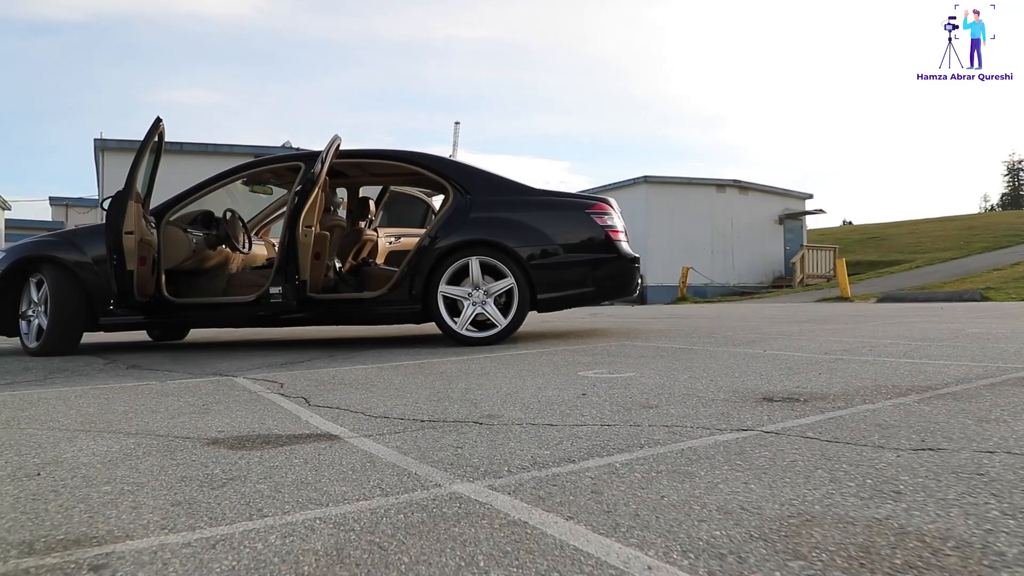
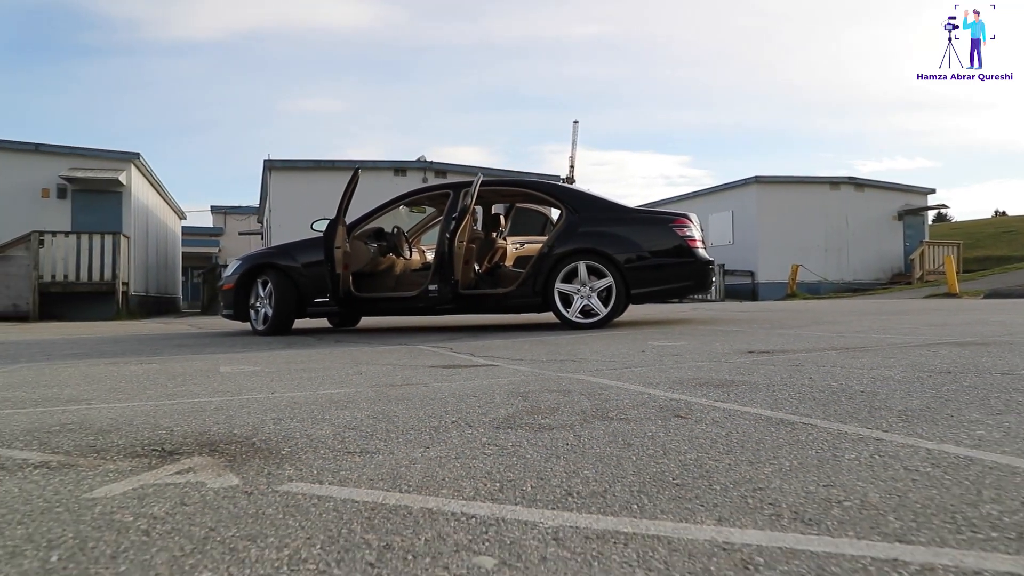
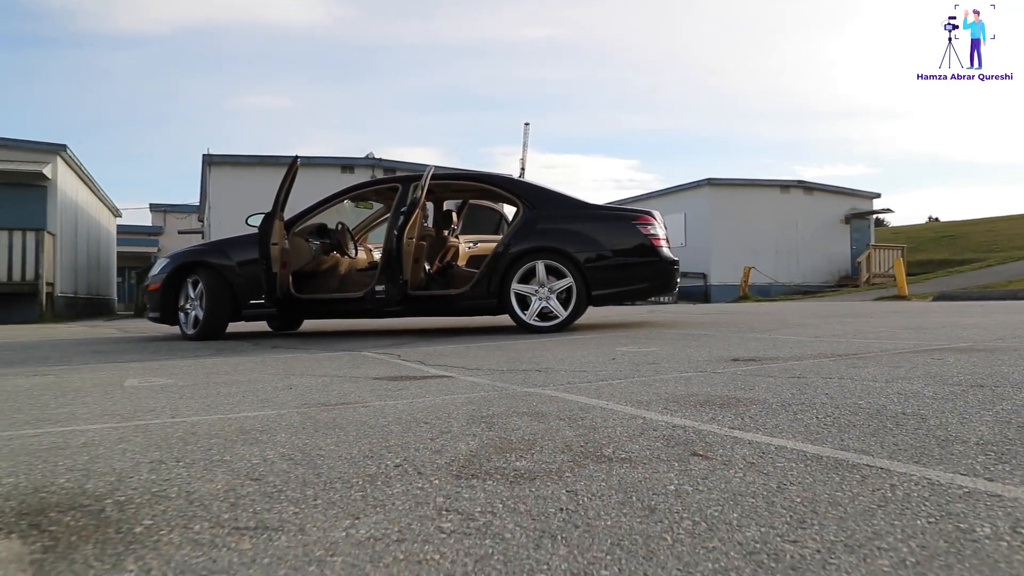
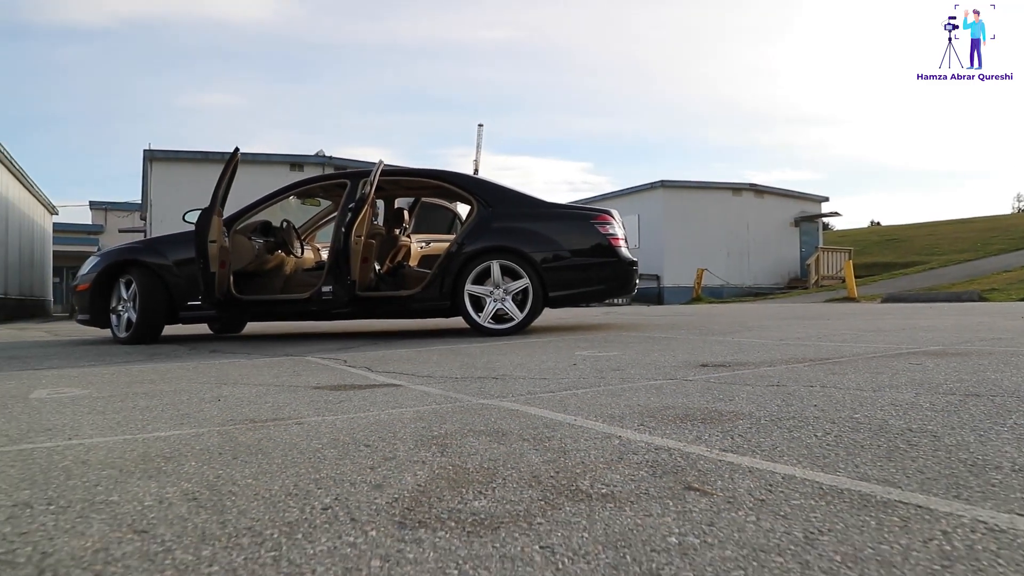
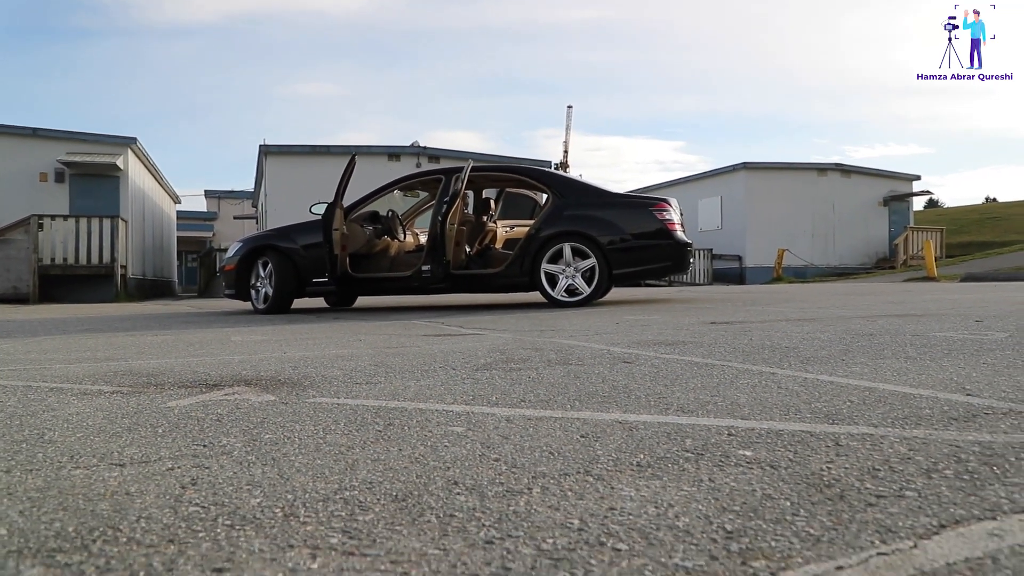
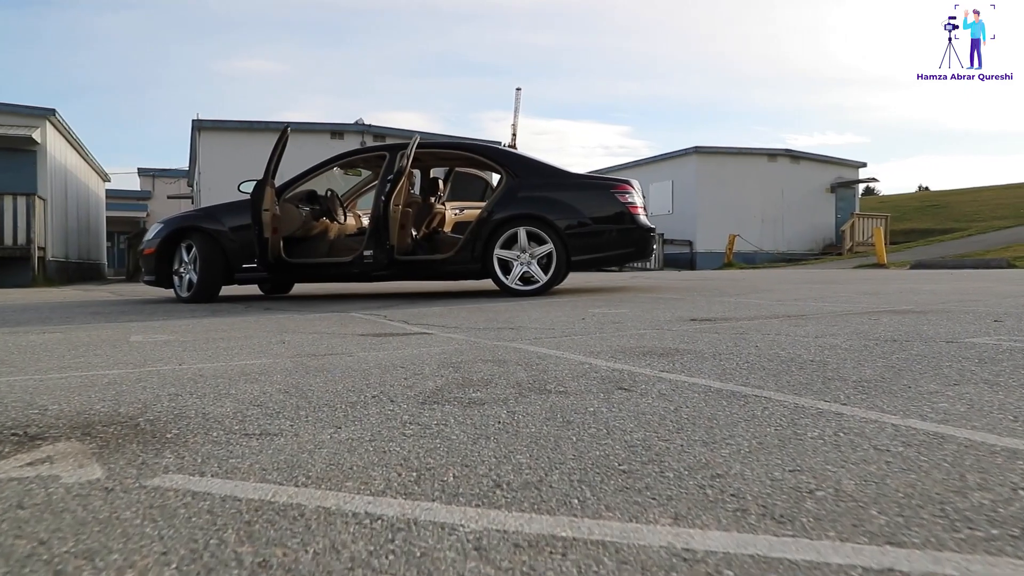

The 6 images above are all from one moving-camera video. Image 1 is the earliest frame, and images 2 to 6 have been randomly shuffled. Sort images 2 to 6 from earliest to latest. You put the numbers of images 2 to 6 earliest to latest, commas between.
4, 3, 2, 5, 6
